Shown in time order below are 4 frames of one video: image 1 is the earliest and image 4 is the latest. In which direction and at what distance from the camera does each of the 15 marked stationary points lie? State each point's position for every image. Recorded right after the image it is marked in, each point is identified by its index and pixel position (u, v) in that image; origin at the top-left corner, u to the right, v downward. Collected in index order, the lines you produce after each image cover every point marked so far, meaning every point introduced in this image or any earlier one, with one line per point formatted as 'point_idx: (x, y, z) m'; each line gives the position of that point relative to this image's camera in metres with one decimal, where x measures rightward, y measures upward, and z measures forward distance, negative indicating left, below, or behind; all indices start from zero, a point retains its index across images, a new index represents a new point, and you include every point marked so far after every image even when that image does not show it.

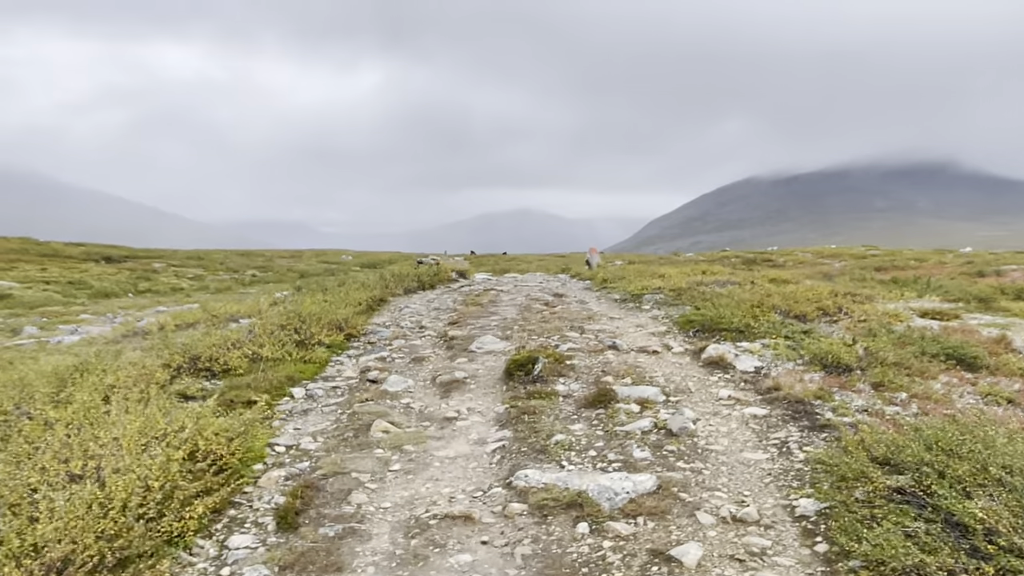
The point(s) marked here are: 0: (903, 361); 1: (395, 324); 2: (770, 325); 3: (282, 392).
0: (+6.5, -1.2, +12.8) m
1: (-3.0, -0.9, +19.9) m
2: (+5.0, -0.7, +14.9) m
3: (-4.0, -1.8, +13.4) m
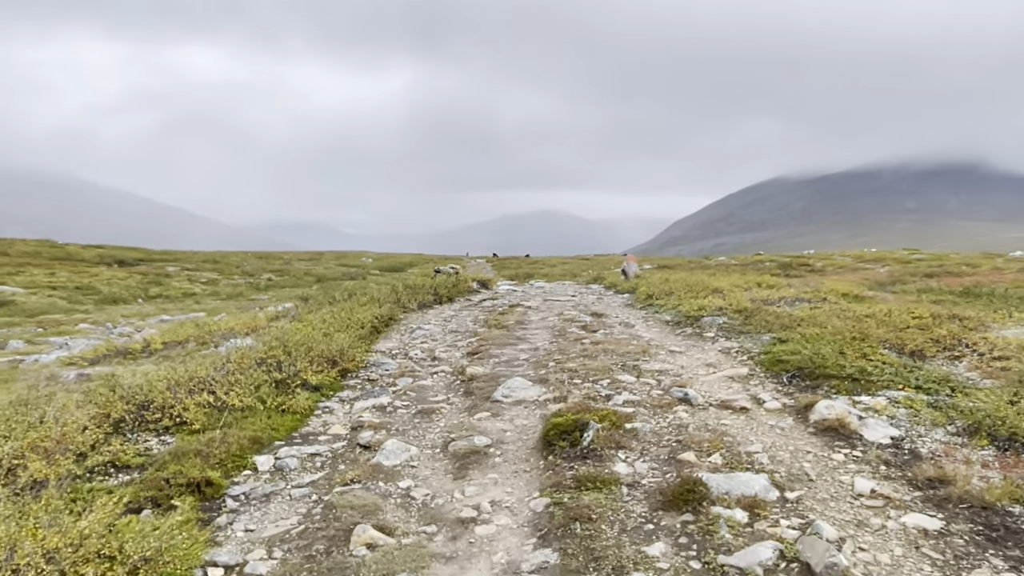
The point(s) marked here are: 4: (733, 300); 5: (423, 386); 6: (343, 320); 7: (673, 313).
0: (+7.0, -1.7, +9.1) m
1: (-2.3, -1.4, +16.5) m
2: (+5.6, -1.2, +11.2) m
3: (-3.5, -2.3, +10.0) m
4: (+5.6, -0.3, +19.6) m
5: (-1.5, -1.7, +13.4) m
6: (-4.3, -0.8, +19.4) m
7: (+4.0, -0.6, +18.9) m
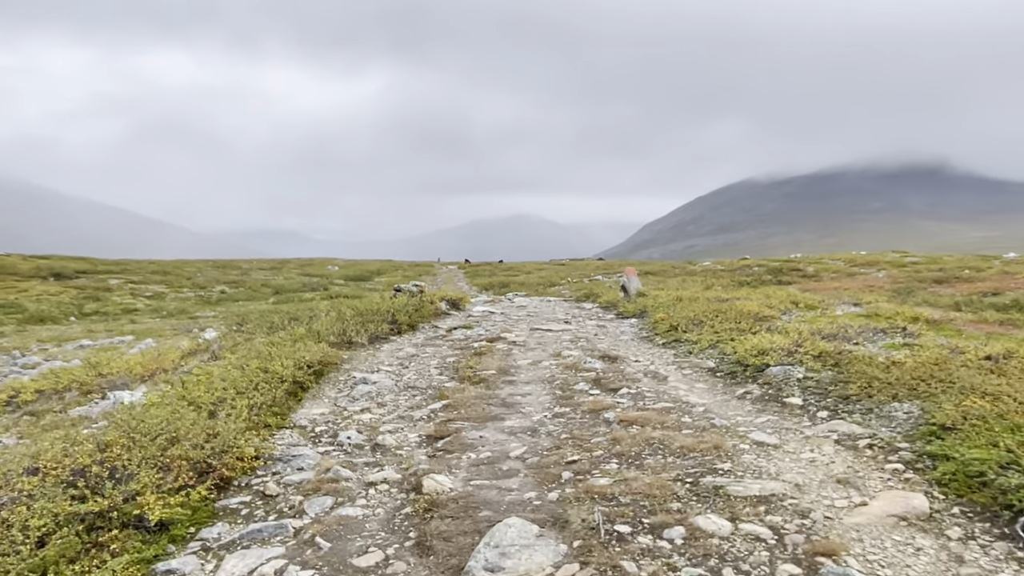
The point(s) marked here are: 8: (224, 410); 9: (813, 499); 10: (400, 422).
0: (+7.0, -2.2, +3.9) m
1: (-2.6, -2.1, +10.9) m
2: (+5.5, -1.7, +5.9) m
3: (-3.5, -2.9, +4.3) m
4: (+5.3, -0.9, +14.3) m
5: (-1.7, -2.3, +7.8) m
6: (-4.6, -1.5, +13.8) m
7: (+3.6, -1.2, +13.5) m
8: (-4.2, -1.7, +11.3) m
9: (+2.7, -1.9, +7.0) m
10: (-1.6, -1.9, +11.3) m
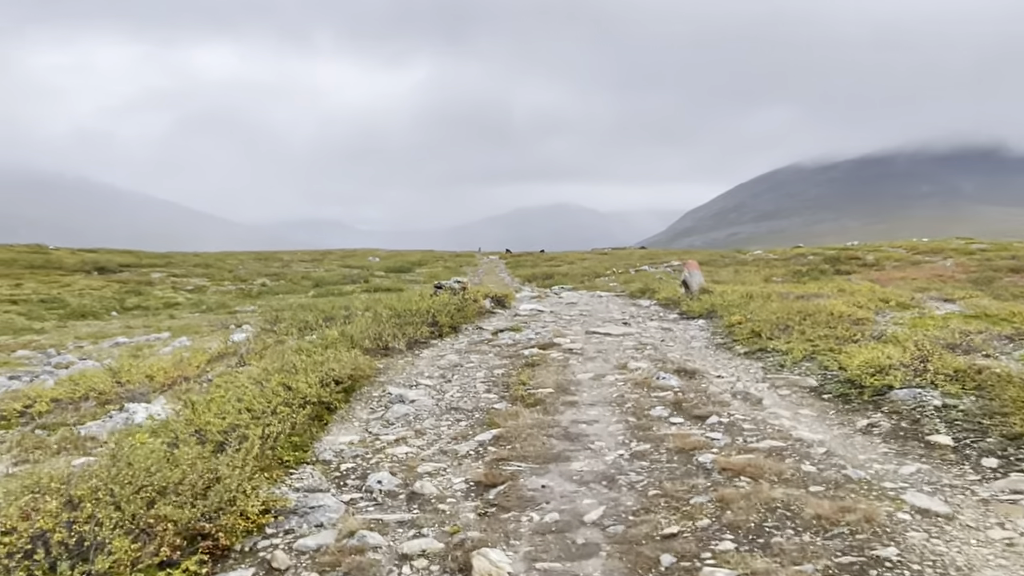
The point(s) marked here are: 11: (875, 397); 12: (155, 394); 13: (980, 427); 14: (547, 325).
0: (+7.4, -2.4, +1.4) m
1: (-1.8, -2.2, +9.0) m
2: (+6.0, -1.9, +3.6) m
3: (-3.1, -3.1, +2.5) m
4: (+6.2, -0.9, +11.9) m
5: (-1.1, -2.5, +5.8) m
6: (-3.7, -1.6, +12.0) m
7: (+4.5, -1.3, +11.3) m
8: (-3.4, -1.8, +9.5) m
9: (+3.3, -2.0, +4.8) m
10: (-0.8, -2.0, +9.3) m
11: (+4.7, -1.3, +10.1) m
12: (-8.1, -2.3, +17.2) m
13: (+5.1, -1.5, +8.4) m
14: (+0.9, -1.0, +19.8) m
